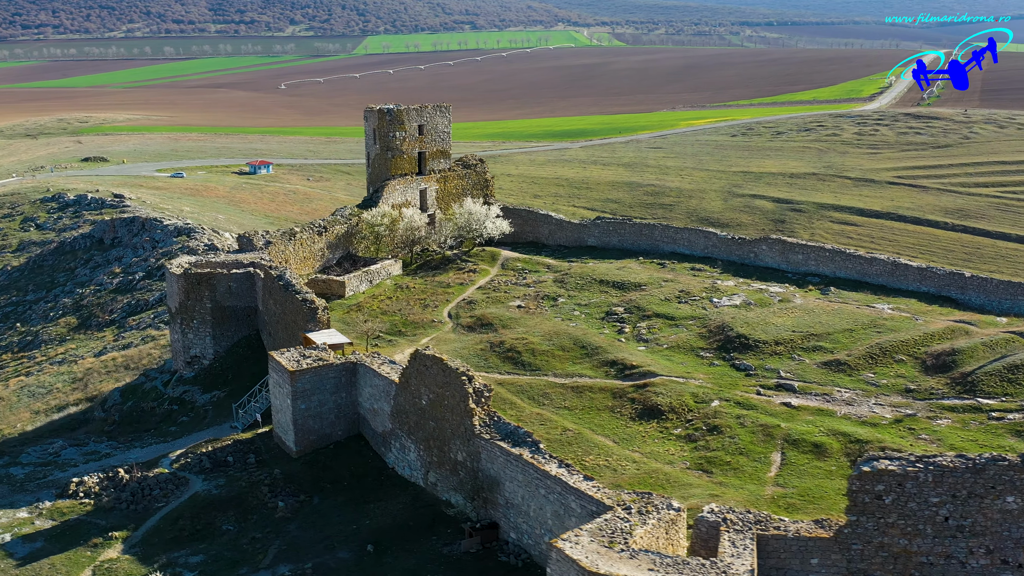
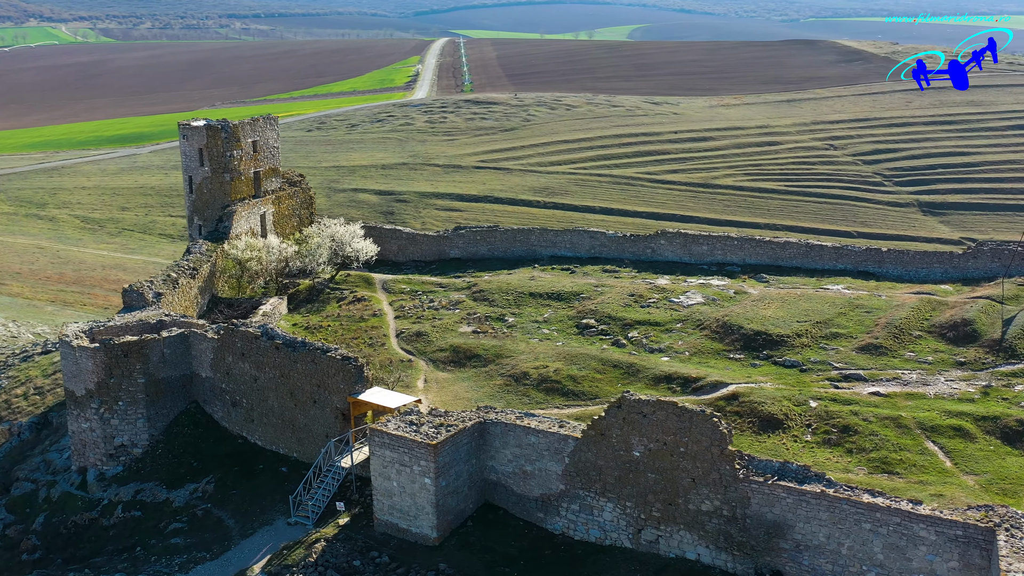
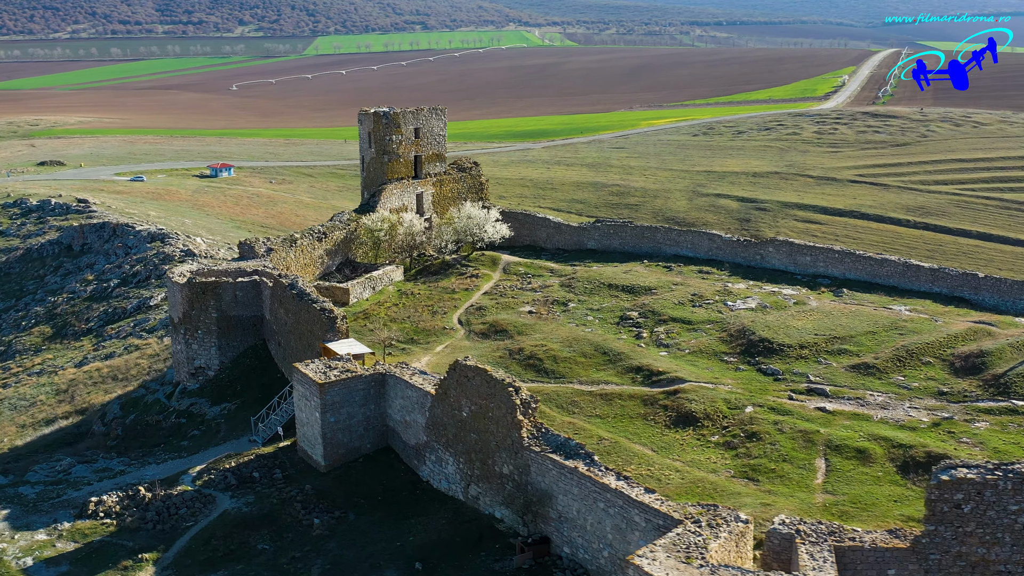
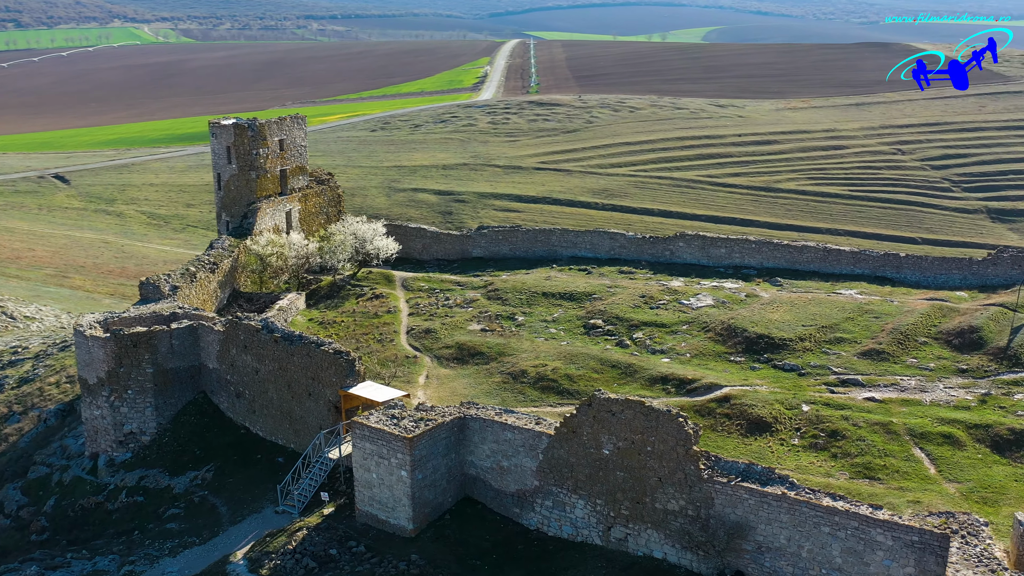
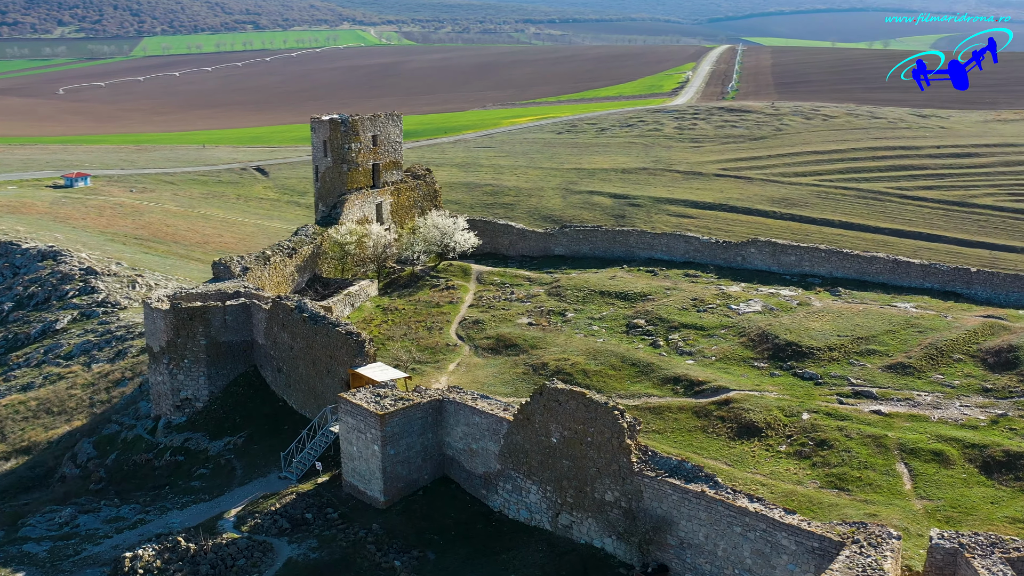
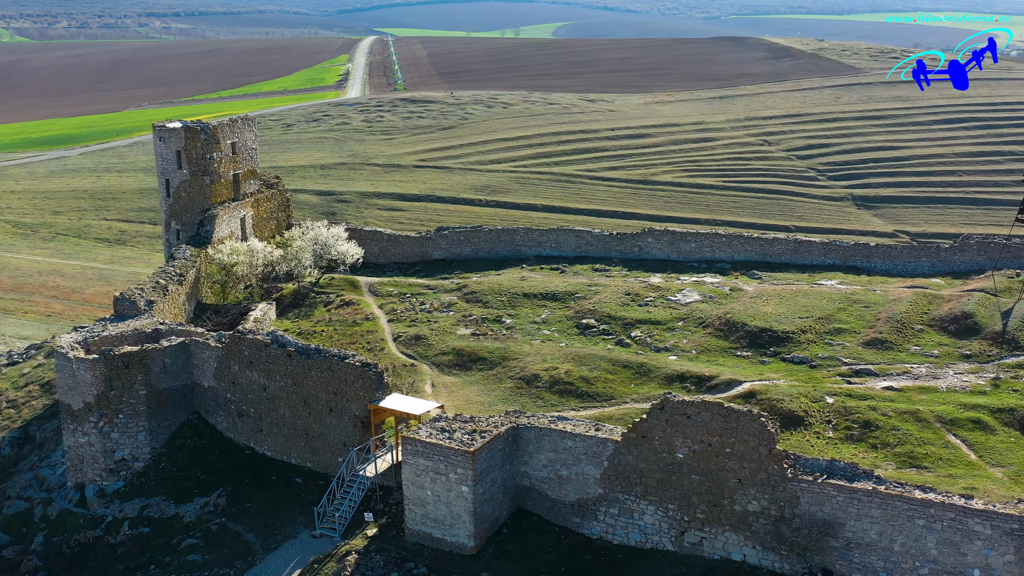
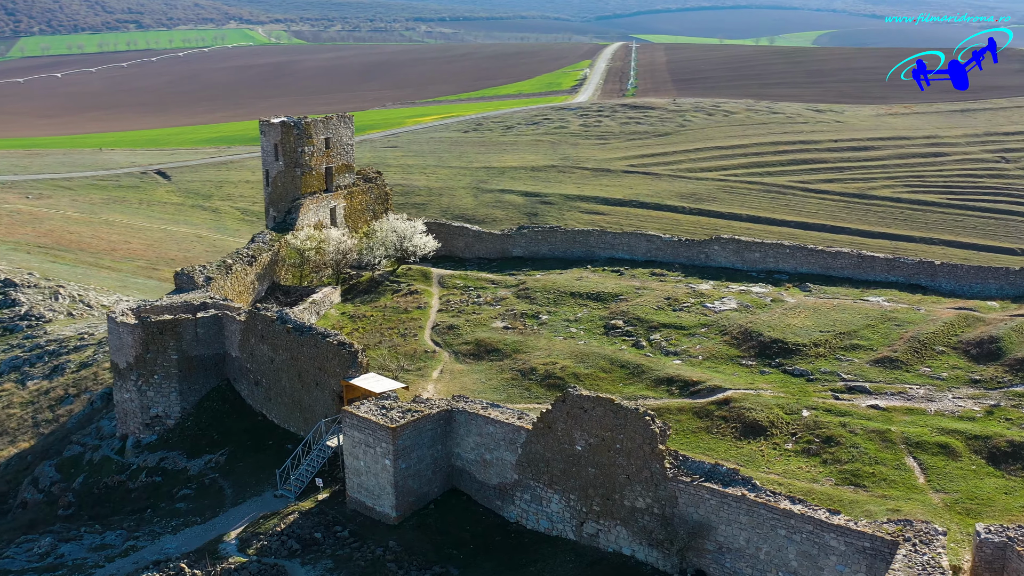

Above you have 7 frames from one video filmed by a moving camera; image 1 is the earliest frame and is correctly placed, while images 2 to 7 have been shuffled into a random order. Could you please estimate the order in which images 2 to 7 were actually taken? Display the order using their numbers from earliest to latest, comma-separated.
3, 5, 7, 4, 2, 6
